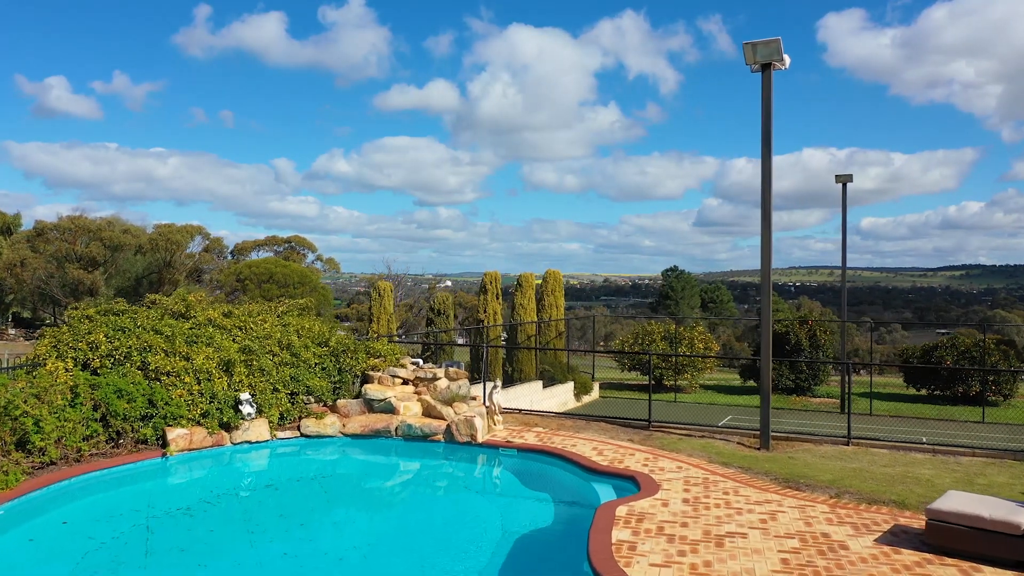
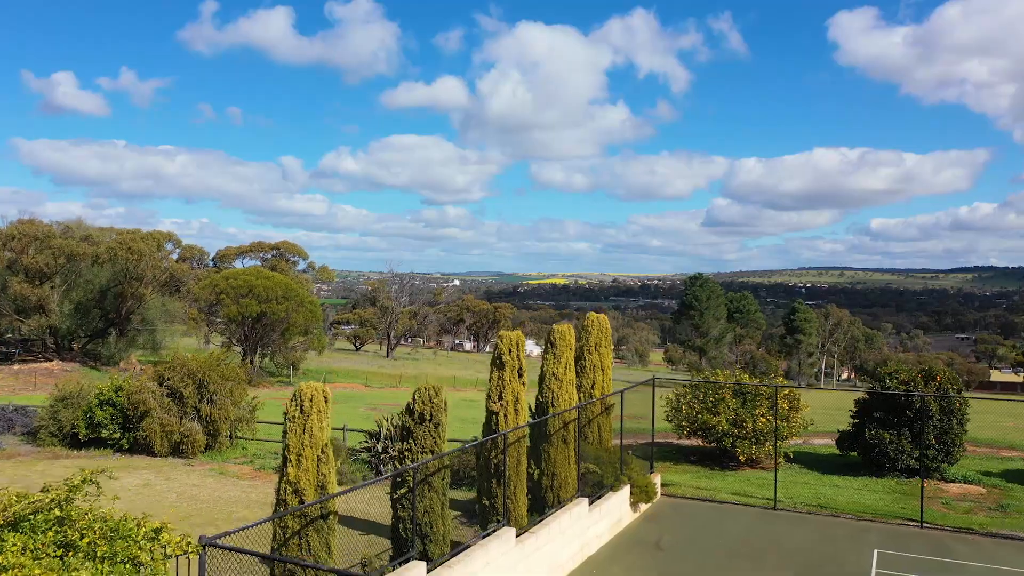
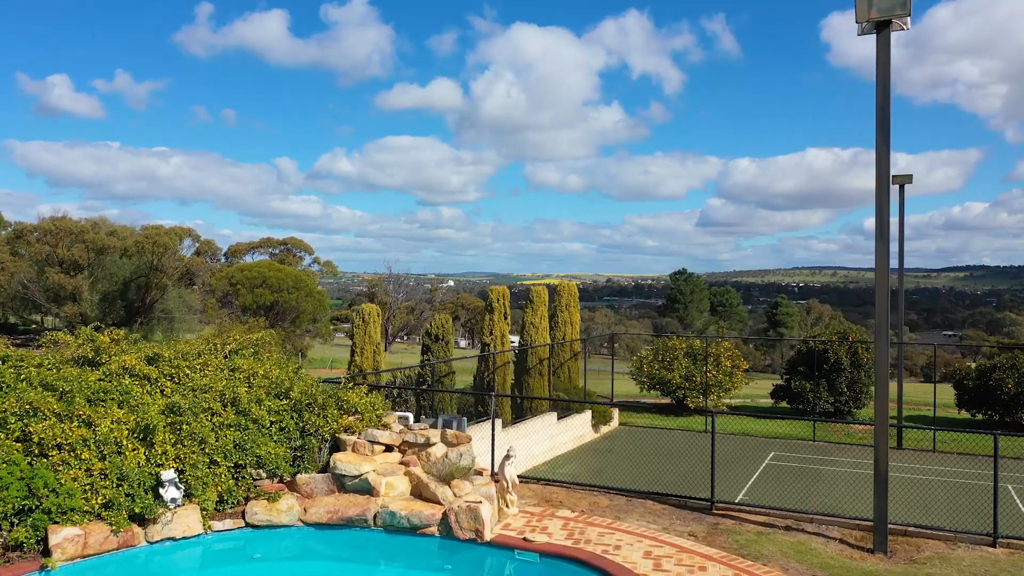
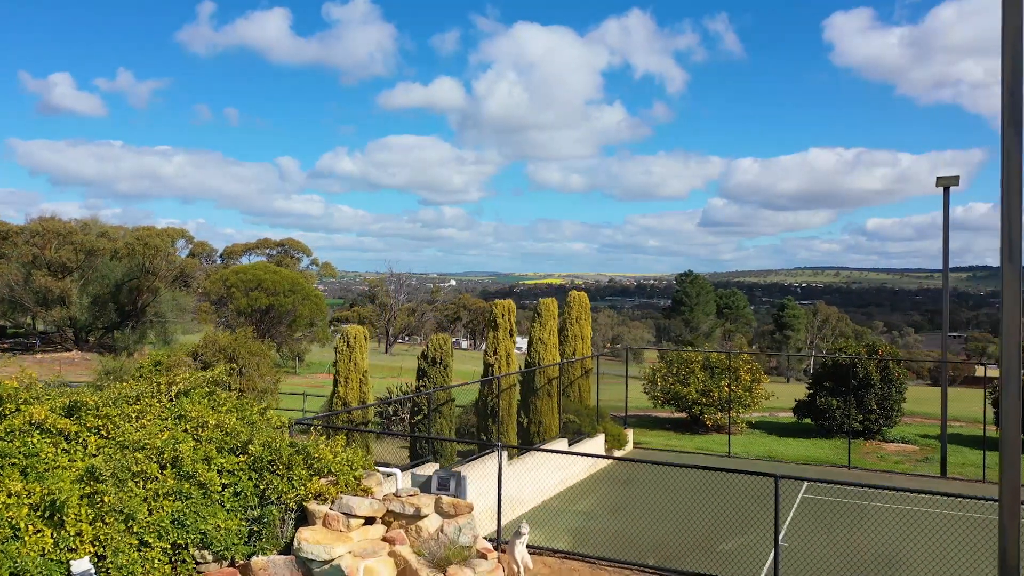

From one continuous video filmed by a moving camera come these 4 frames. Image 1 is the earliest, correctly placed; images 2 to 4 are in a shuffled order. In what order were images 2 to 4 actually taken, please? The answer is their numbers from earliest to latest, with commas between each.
3, 4, 2
